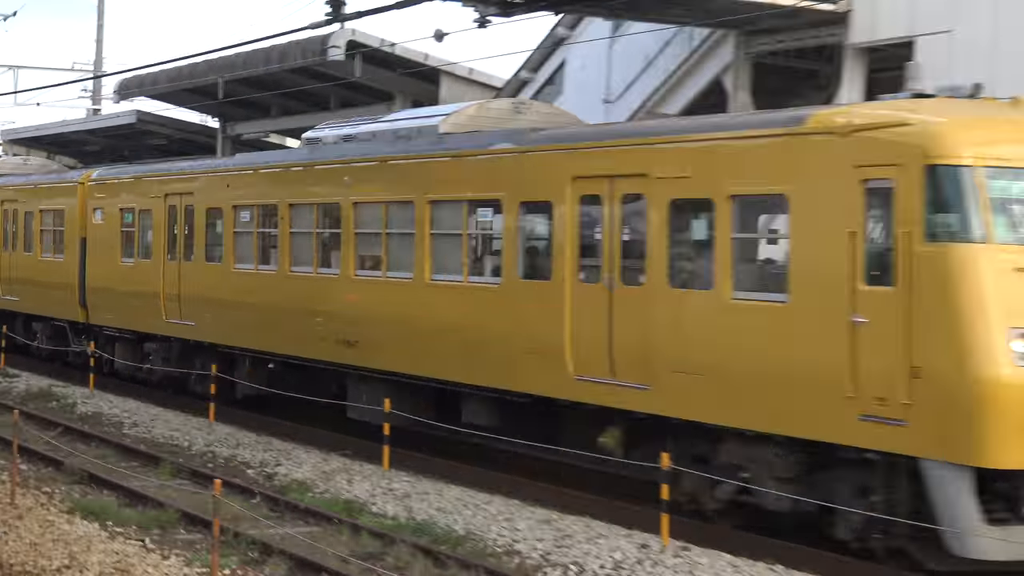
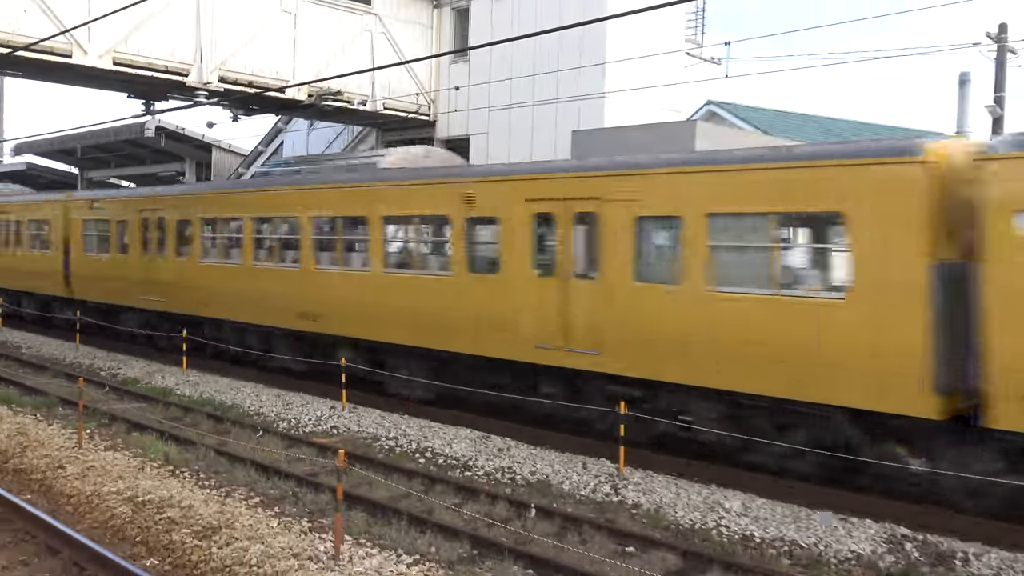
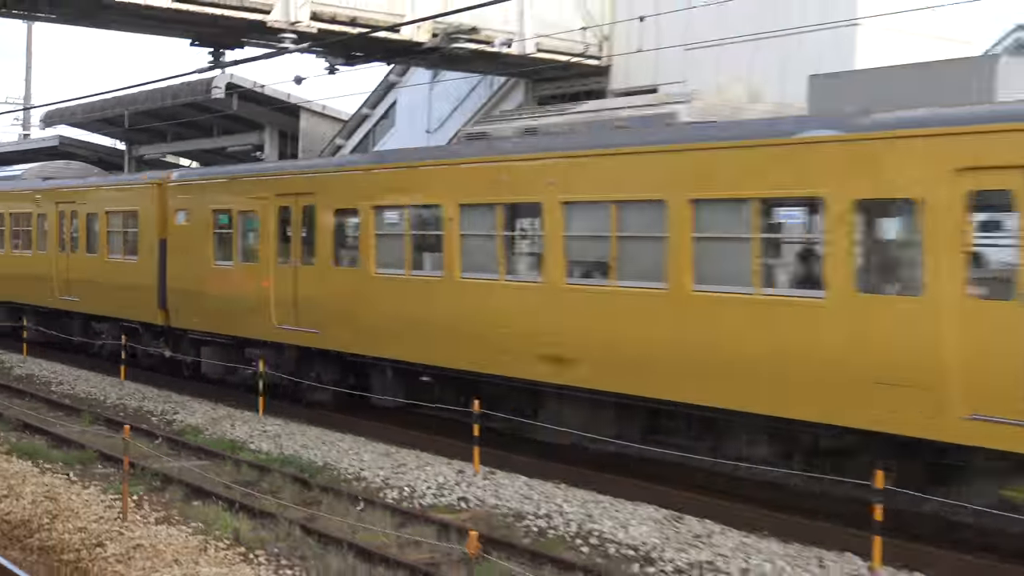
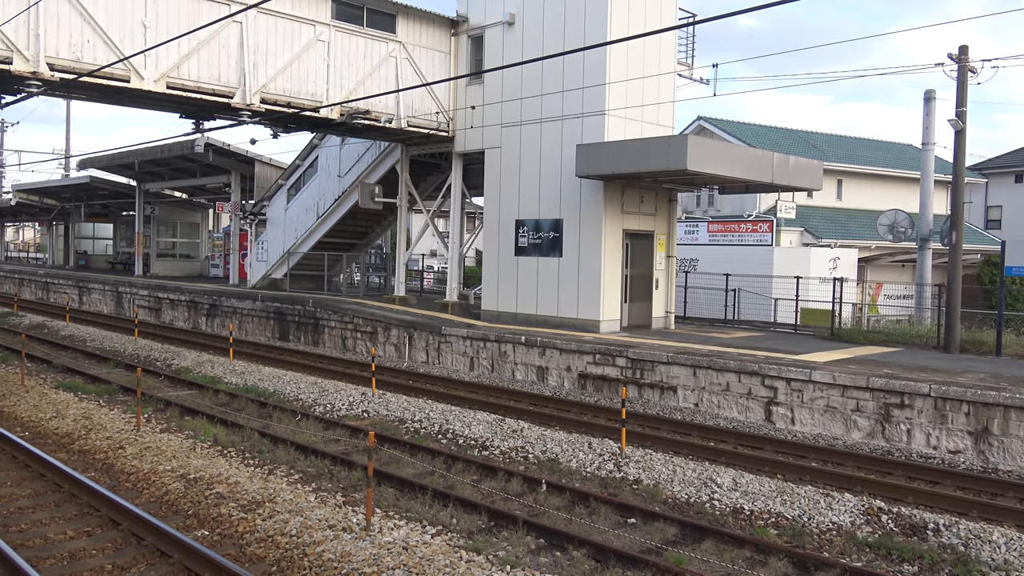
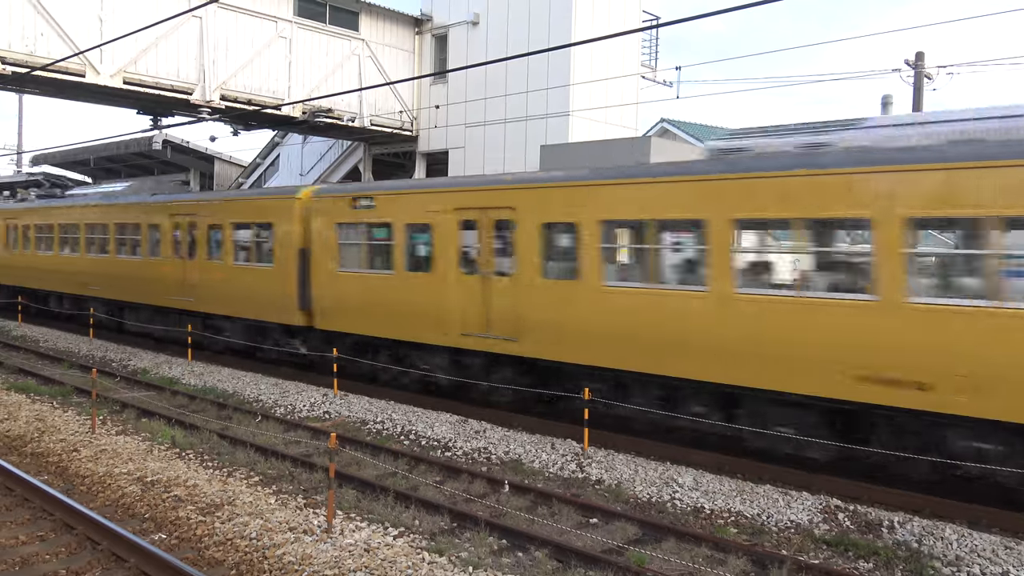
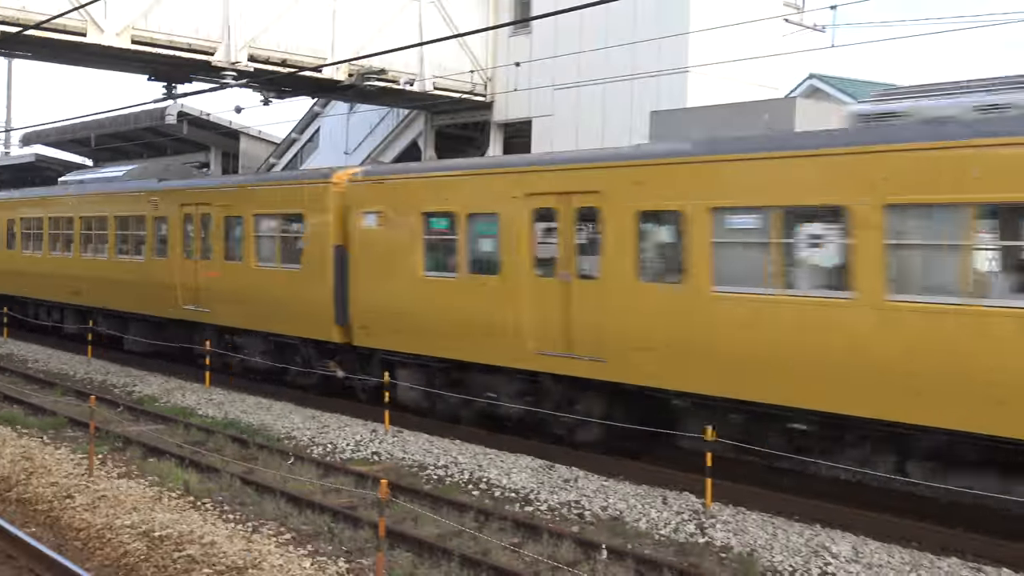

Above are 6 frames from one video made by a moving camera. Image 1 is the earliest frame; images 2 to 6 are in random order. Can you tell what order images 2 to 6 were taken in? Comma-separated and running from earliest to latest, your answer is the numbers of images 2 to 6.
3, 6, 2, 5, 4
